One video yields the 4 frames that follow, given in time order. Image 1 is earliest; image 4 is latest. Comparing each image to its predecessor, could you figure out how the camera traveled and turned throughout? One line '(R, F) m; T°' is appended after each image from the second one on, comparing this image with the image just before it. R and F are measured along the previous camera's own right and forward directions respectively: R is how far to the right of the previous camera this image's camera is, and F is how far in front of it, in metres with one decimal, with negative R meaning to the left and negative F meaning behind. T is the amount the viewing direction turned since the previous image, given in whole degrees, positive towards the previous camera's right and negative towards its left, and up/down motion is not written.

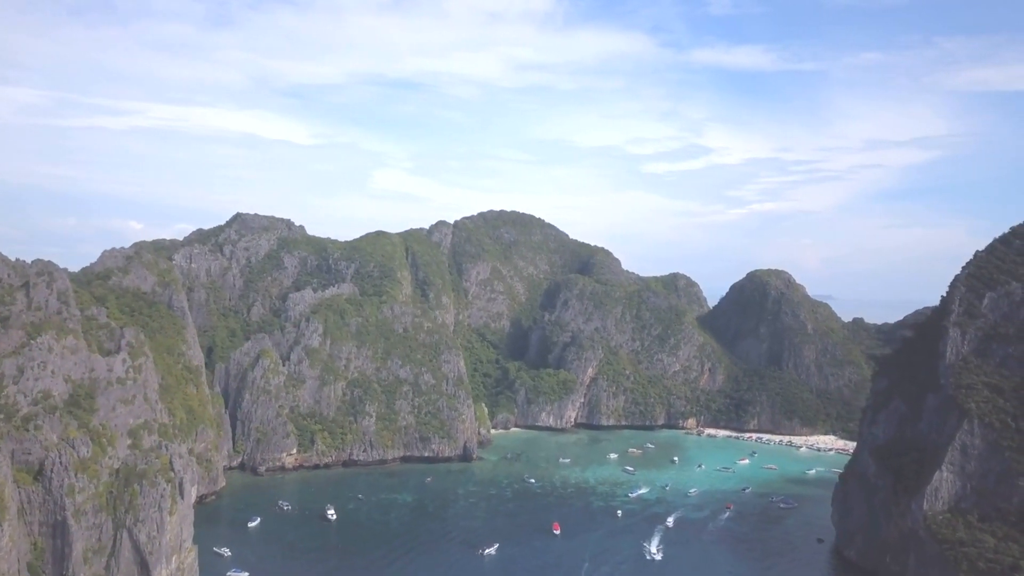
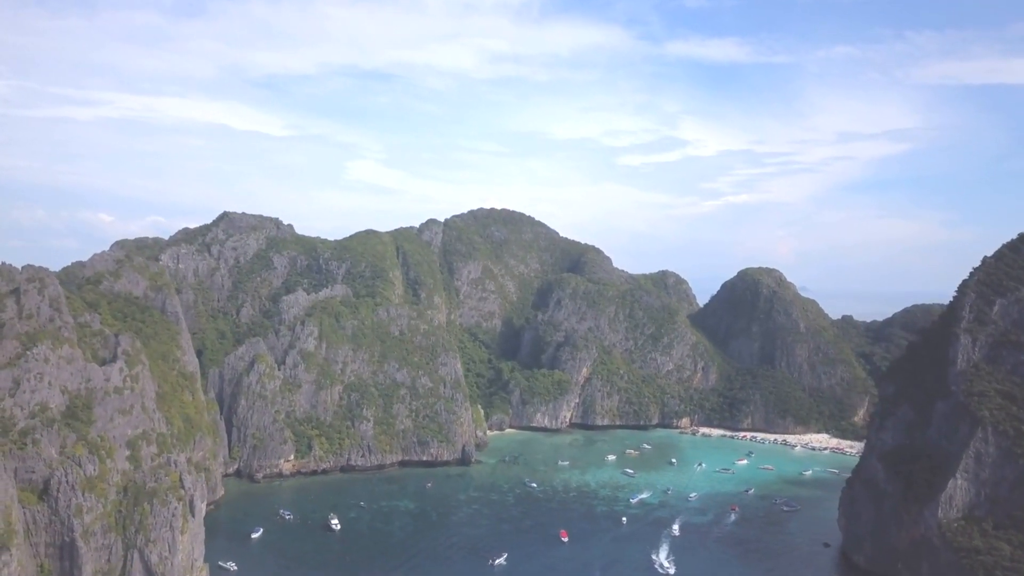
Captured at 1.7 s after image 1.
(-2.0, +0.7) m; +2°
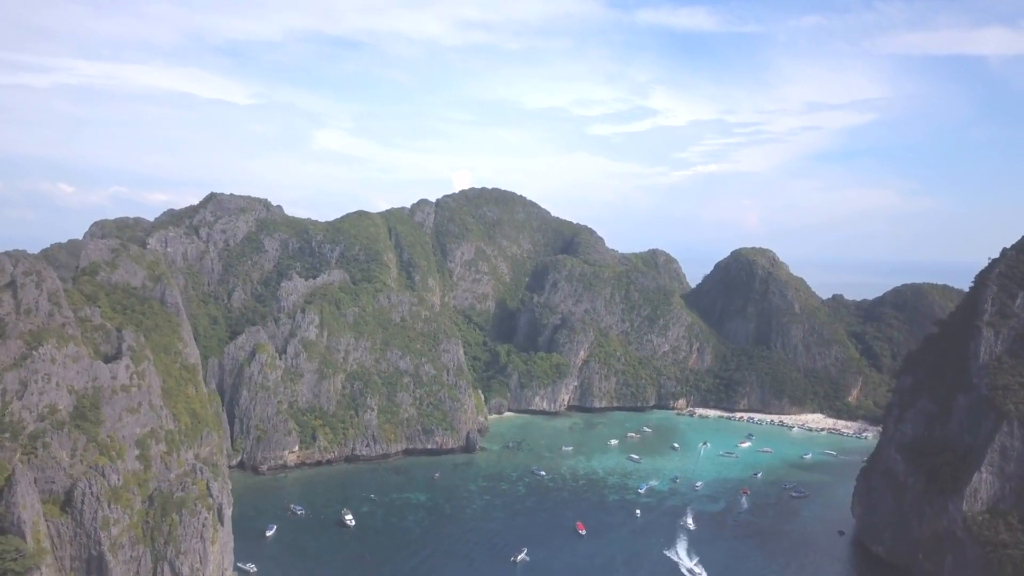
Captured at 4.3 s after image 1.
(-3.0, +1.0) m; +2°
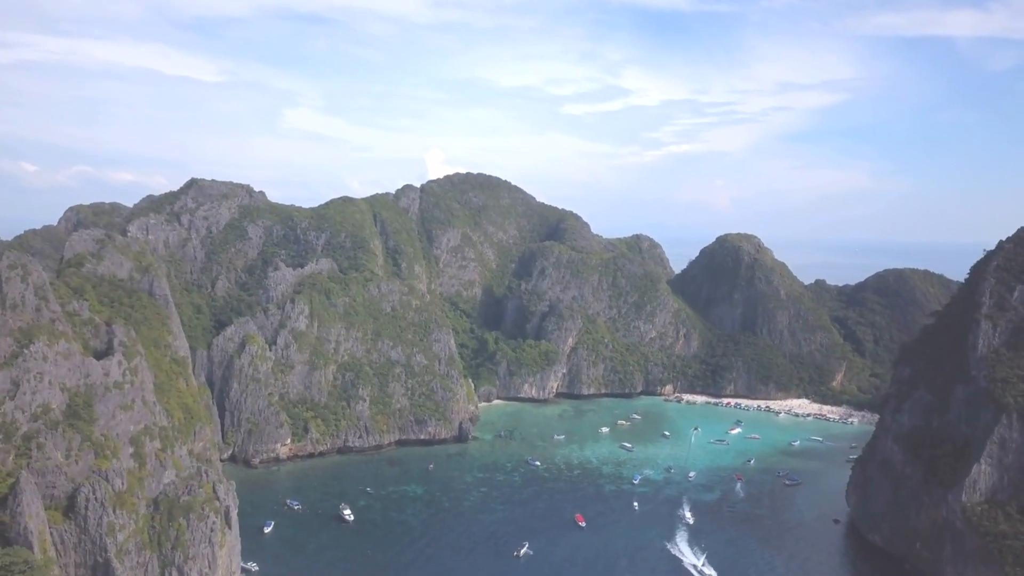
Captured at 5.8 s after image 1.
(-1.8, +0.5) m; +2°
